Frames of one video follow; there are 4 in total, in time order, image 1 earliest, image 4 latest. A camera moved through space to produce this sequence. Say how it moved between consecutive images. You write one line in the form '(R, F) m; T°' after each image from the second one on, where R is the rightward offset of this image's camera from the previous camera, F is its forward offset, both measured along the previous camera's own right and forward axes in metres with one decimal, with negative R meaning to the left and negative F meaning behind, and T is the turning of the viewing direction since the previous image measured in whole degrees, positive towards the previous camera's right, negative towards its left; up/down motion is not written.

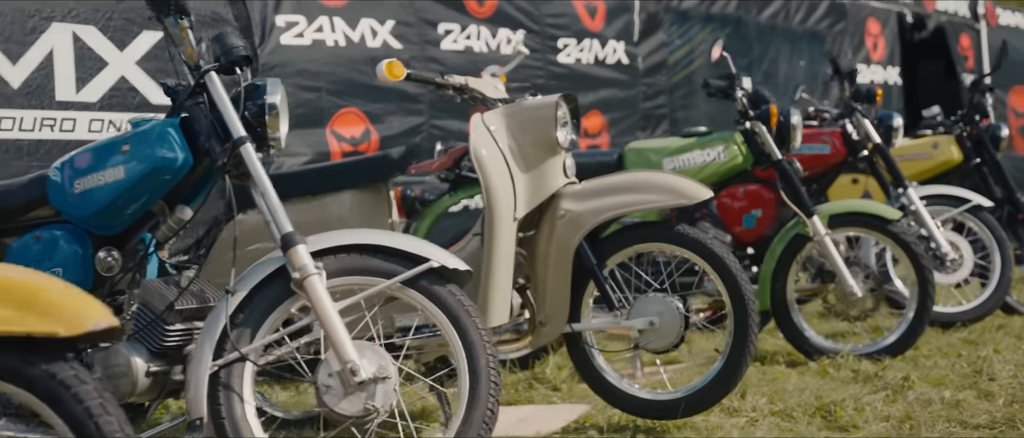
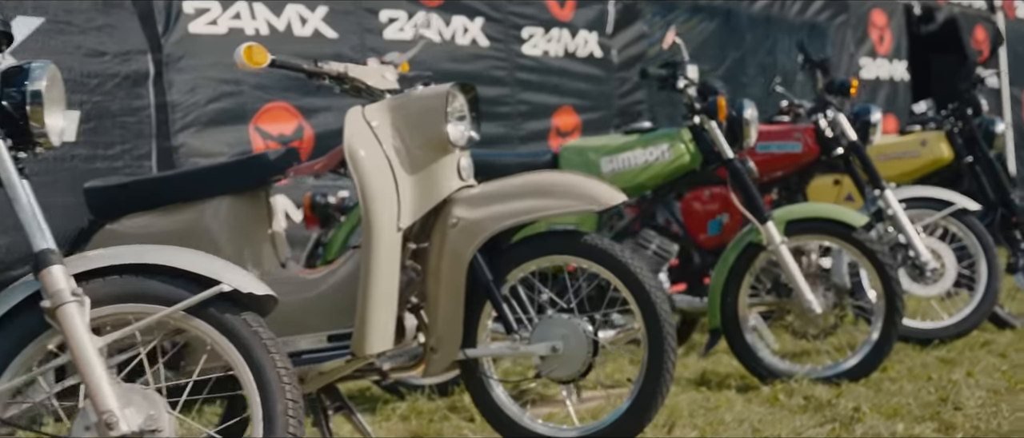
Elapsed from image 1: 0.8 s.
(+1.2, +0.9) m; -2°
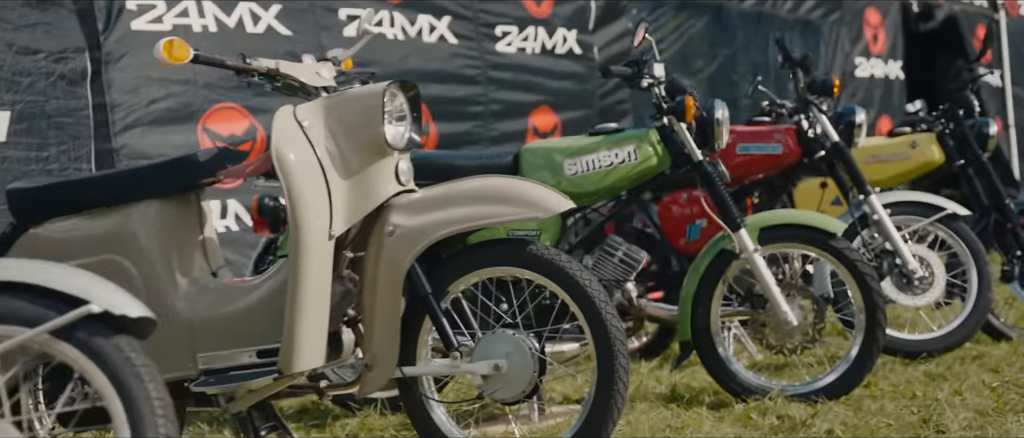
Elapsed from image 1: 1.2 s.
(+0.5, +0.5) m; 0°
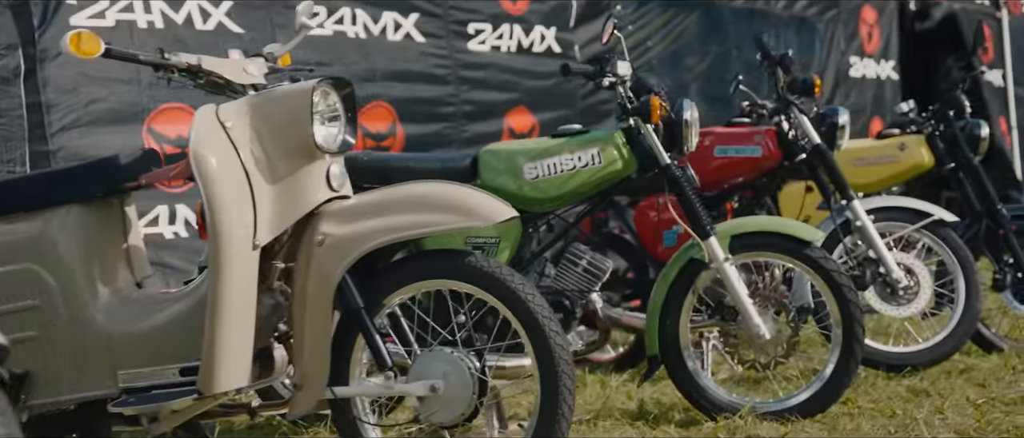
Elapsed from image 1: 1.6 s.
(+0.5, +0.4) m; 0°
